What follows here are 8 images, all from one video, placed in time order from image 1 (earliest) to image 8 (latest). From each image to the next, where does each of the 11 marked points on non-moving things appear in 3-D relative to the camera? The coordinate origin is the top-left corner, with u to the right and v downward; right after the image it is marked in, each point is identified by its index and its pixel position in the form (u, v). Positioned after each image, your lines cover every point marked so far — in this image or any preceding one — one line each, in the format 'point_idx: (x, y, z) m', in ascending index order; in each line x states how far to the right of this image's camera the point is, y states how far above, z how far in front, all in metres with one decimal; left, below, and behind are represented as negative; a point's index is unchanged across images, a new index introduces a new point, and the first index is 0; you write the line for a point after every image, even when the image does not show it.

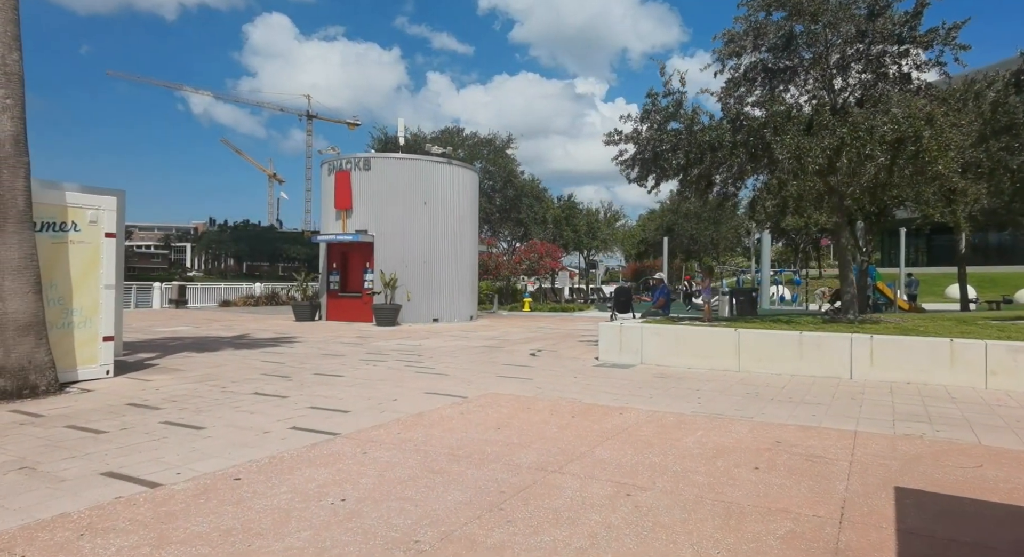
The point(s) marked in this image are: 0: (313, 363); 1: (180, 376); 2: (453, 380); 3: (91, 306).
0: (-3.6, -1.5, +12.6) m
1: (-5.3, -1.6, +10.9) m
2: (-0.9, -1.5, +9.9) m
3: (-6.4, -0.4, +10.4) m
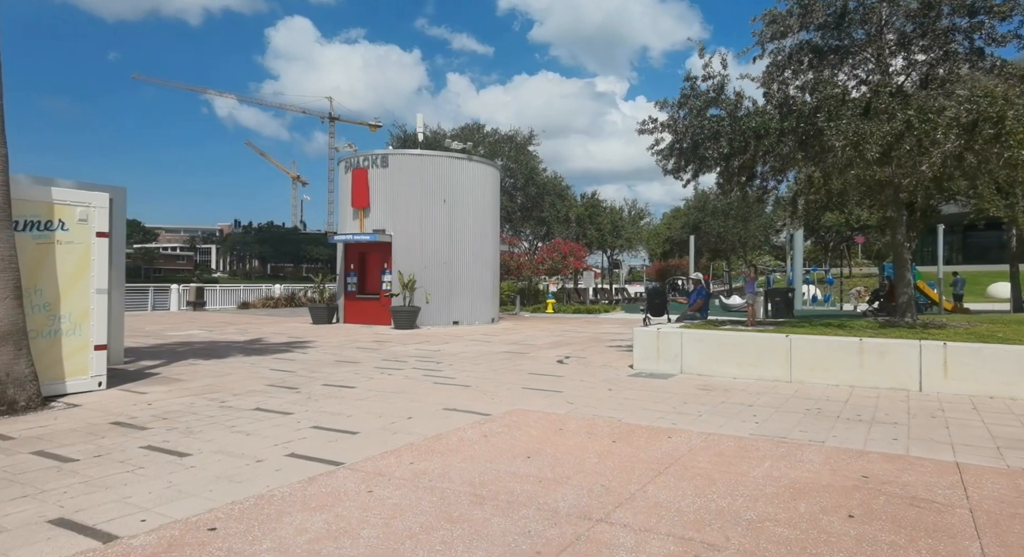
0: (-3.2, -1.6, +11.7) m
1: (-4.9, -1.6, +10.1) m
2: (-0.5, -1.5, +8.9) m
3: (-6.0, -0.5, +9.6) m
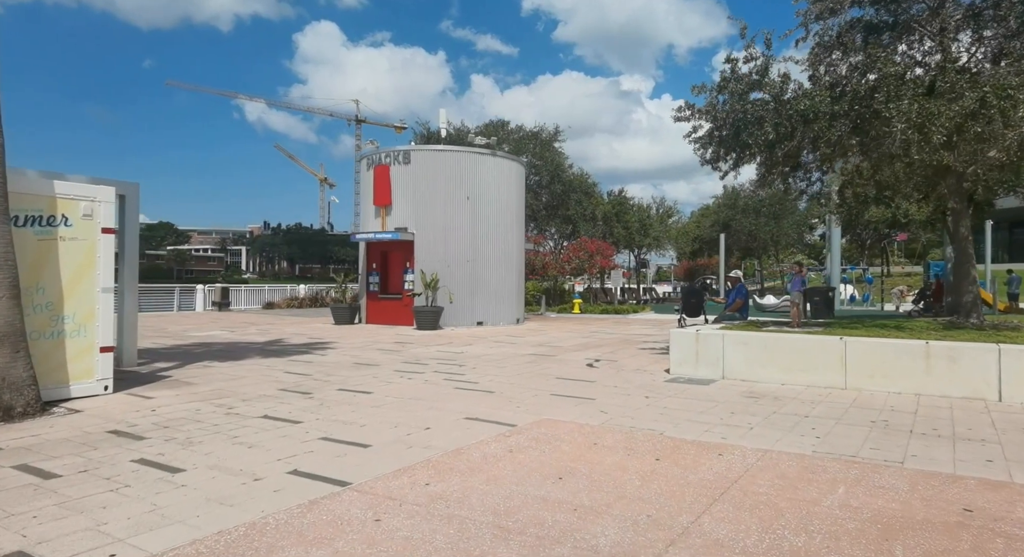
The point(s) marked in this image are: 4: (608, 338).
0: (-2.8, -1.6, +11.1) m
1: (-4.5, -1.6, +9.6) m
2: (-0.2, -1.5, +8.2) m
3: (-5.7, -0.5, +9.1) m
4: (+2.4, -1.5, +16.7) m
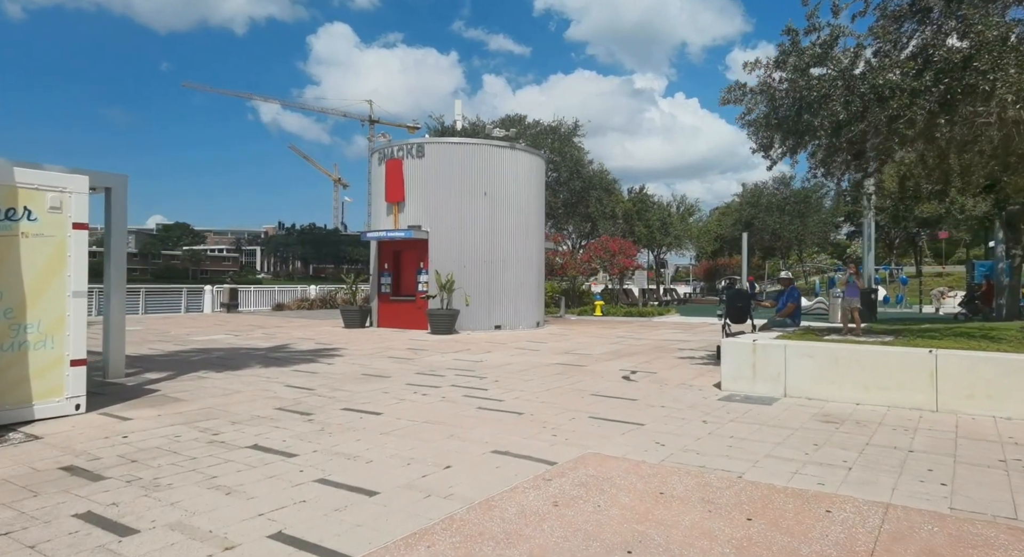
0: (-2.4, -1.6, +9.9) m
1: (-4.1, -1.6, +8.4) m
2: (+0.2, -1.5, +6.9) m
3: (-5.3, -0.5, +7.9) m
4: (+2.9, -1.5, +15.3) m
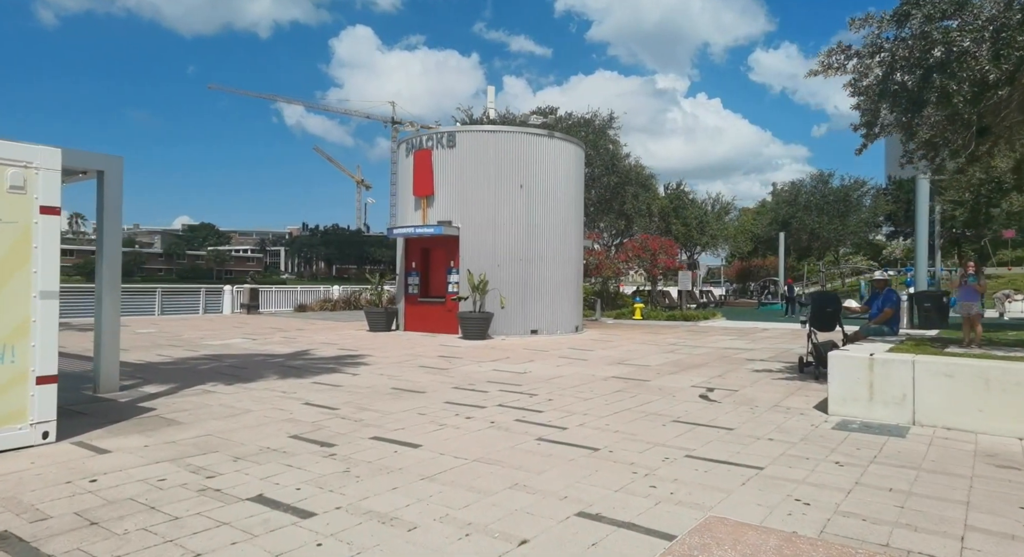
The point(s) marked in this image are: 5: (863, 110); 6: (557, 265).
0: (-1.6, -1.6, +8.3) m
1: (-3.5, -1.6, +6.9) m
2: (+0.8, -1.5, +5.3) m
3: (-4.6, -0.5, +6.4) m
4: (+3.7, -1.5, +13.6) m
5: (+4.6, +2.2, +8.9) m
6: (+1.2, +0.4, +19.2) m
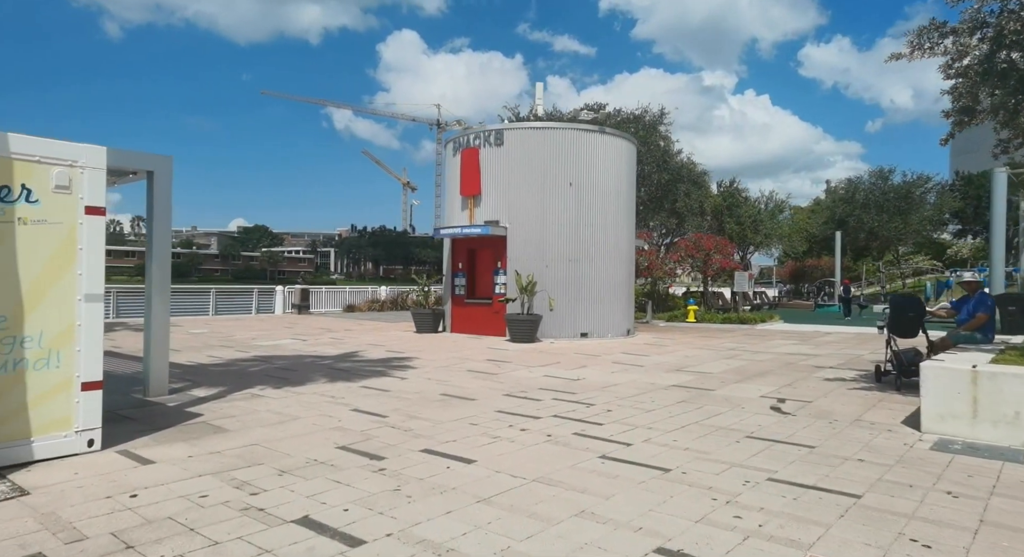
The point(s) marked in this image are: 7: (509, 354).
0: (-1.0, -1.6, +7.9) m
1: (-2.9, -1.6, +6.6) m
2: (+1.3, -1.5, +4.8) m
3: (-4.1, -0.5, +6.3) m
4: (+4.7, -1.5, +12.9) m
5: (+5.3, +2.2, +8.1) m
6: (+2.6, +0.4, +18.6) m
7: (0.0, -1.6, +14.8) m
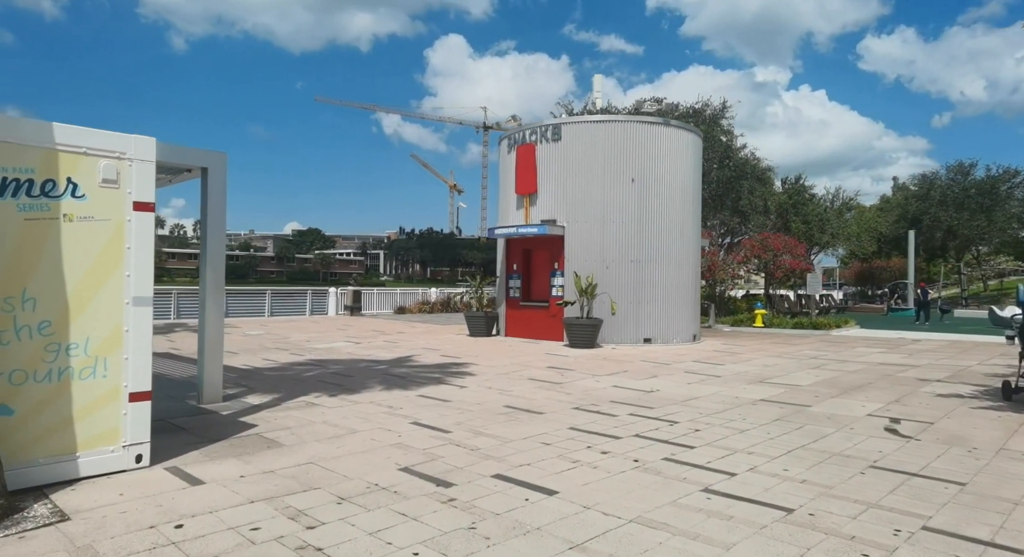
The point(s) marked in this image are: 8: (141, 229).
0: (-0.2, -1.6, +7.2) m
1: (-2.2, -1.7, +6.0) m
2: (+1.9, -1.5, +3.9) m
3: (-3.4, -0.5, +5.8) m
4: (+5.9, -1.6, +11.8) m
5: (+6.1, +2.1, +7.0) m
6: (+4.1, +0.3, +17.6) m
7: (+1.3, -1.7, +14.0) m
8: (-3.2, +0.4, +5.9) m
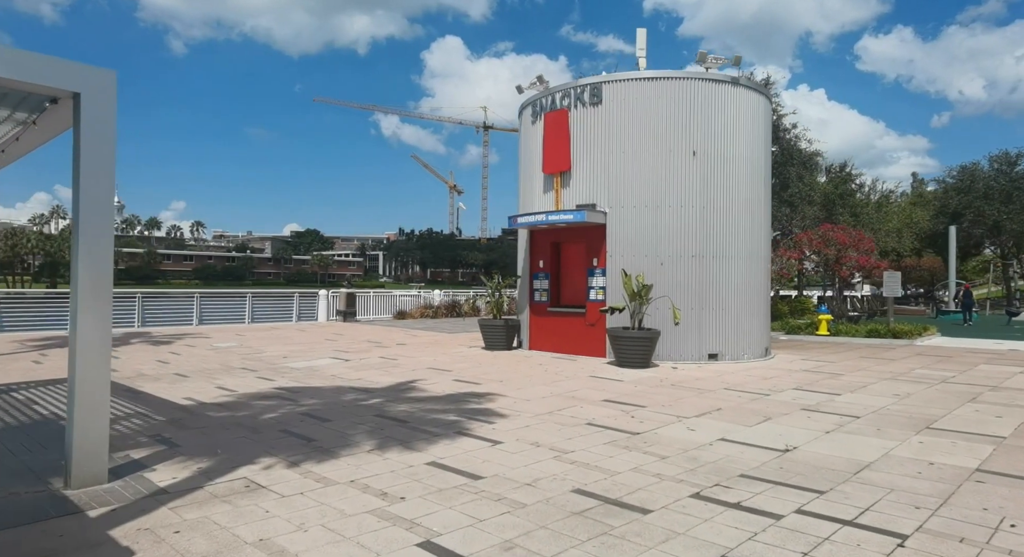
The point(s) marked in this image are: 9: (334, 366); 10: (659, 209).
0: (+0.4, -1.6, +3.6) m
1: (-1.6, -1.6, +2.4) m
2: (+2.5, -1.5, +0.3) m
3: (-2.8, -0.5, +2.1) m
4: (+6.4, -1.5, +8.2) m
5: (+6.7, +2.2, +3.4) m
6: (+4.7, +0.3, +14.0) m
7: (+1.8, -1.7, +10.4) m
8: (-2.6, +0.4, +2.2) m
9: (-3.6, -1.8, +13.5) m
10: (+3.0, +1.3, +13.6) m
